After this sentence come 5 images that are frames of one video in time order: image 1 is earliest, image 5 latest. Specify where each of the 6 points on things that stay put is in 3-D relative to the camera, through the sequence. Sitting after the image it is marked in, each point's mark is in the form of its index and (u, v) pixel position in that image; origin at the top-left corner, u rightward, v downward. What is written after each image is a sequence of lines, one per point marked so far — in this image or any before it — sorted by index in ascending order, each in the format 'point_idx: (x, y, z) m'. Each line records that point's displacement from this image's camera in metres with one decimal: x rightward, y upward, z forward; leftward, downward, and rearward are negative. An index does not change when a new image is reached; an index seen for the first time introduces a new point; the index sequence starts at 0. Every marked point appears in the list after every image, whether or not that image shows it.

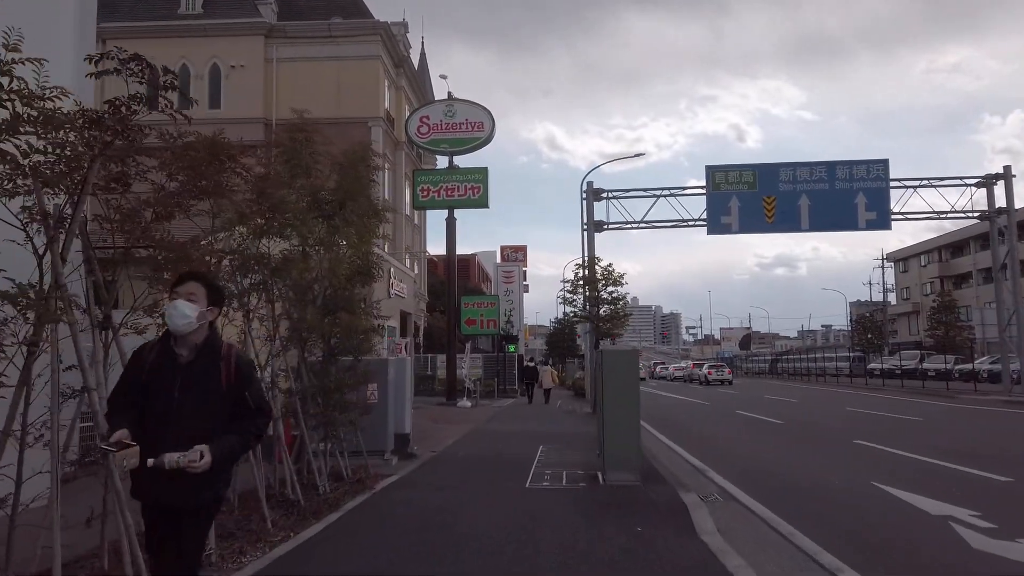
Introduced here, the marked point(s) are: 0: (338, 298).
0: (-2.3, -0.1, +9.8) m
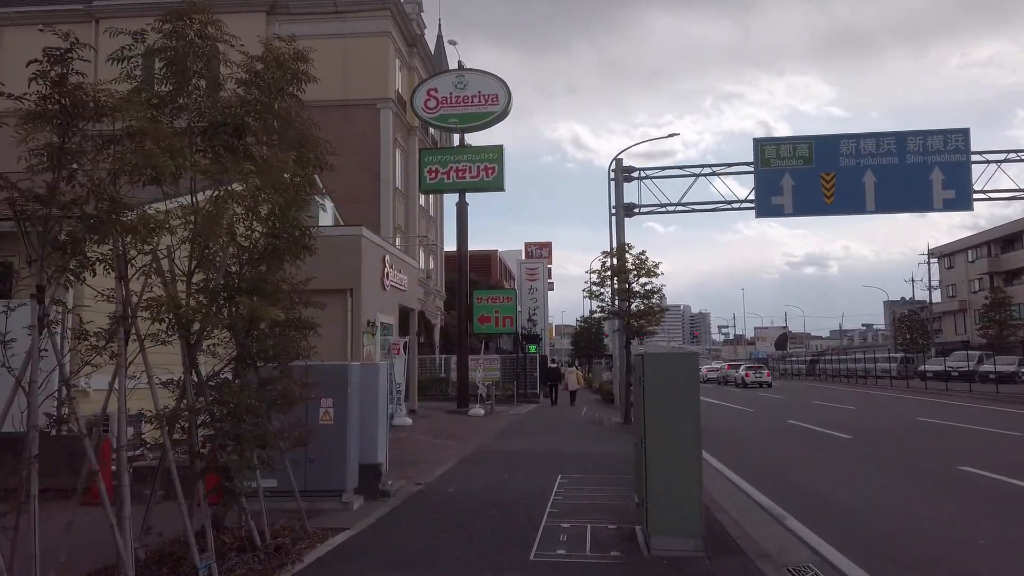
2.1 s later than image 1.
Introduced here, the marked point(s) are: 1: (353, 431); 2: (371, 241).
0: (-2.3, +0.1, +6.6) m
1: (-1.9, -1.7, +9.0) m
2: (-3.2, +1.1, +17.2) m
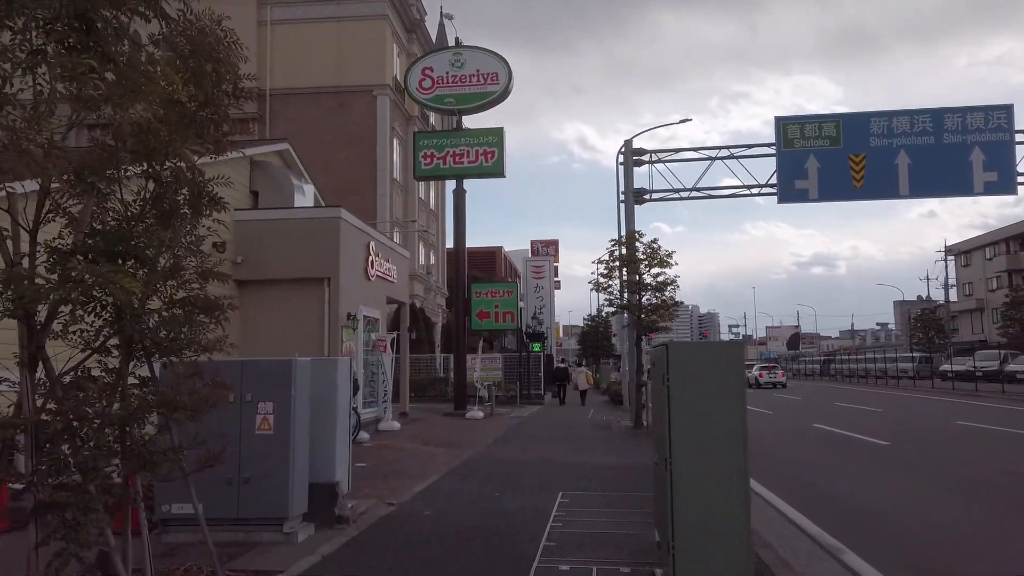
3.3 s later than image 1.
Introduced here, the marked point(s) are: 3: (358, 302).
0: (-2.5, +0.3, +4.8) m
1: (-2.0, -1.5, +7.2) m
2: (-3.3, +1.3, +15.4) m
3: (-3.3, -0.3, +15.9) m
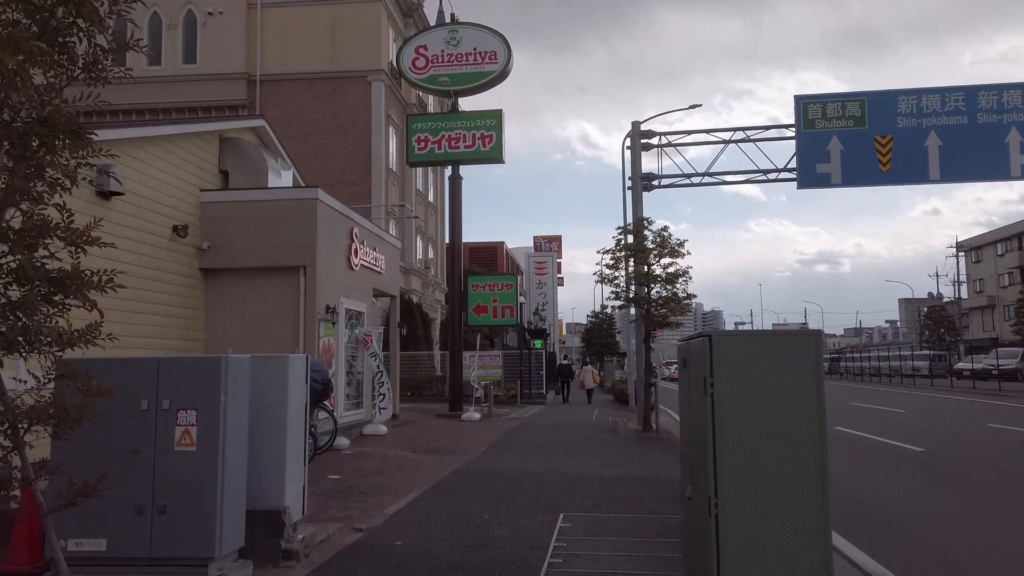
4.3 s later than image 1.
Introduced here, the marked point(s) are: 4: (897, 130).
0: (-2.6, +0.5, +3.3) m
1: (-2.1, -1.3, +5.7) m
2: (-3.4, +1.5, +13.9) m
3: (-3.3, -0.1, +14.4) m
4: (+9.9, +4.0, +19.1) m
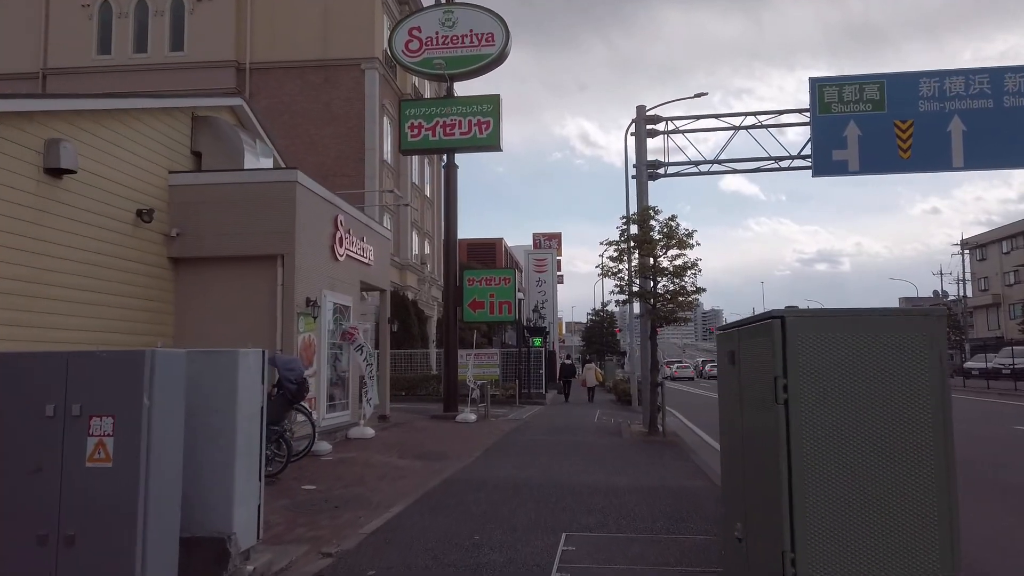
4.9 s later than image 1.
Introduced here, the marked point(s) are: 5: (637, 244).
0: (-2.6, +0.6, +2.2) m
1: (-2.2, -1.2, +4.7) m
2: (-3.4, +1.6, +12.8) m
3: (-3.4, +0.1, +13.3) m
4: (+9.8, +4.2, +18.0) m
5: (+3.0, +1.0, +17.4) m
